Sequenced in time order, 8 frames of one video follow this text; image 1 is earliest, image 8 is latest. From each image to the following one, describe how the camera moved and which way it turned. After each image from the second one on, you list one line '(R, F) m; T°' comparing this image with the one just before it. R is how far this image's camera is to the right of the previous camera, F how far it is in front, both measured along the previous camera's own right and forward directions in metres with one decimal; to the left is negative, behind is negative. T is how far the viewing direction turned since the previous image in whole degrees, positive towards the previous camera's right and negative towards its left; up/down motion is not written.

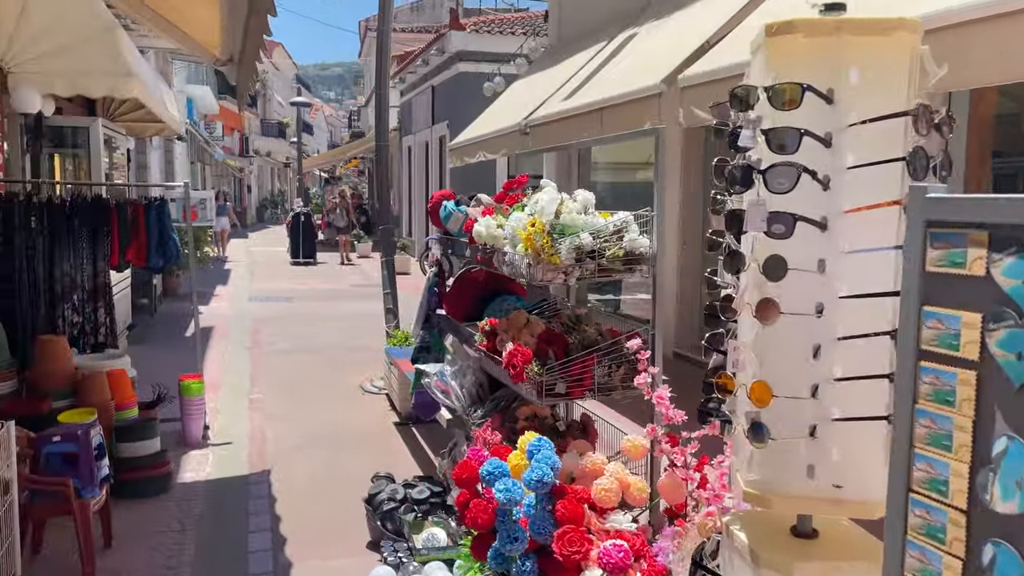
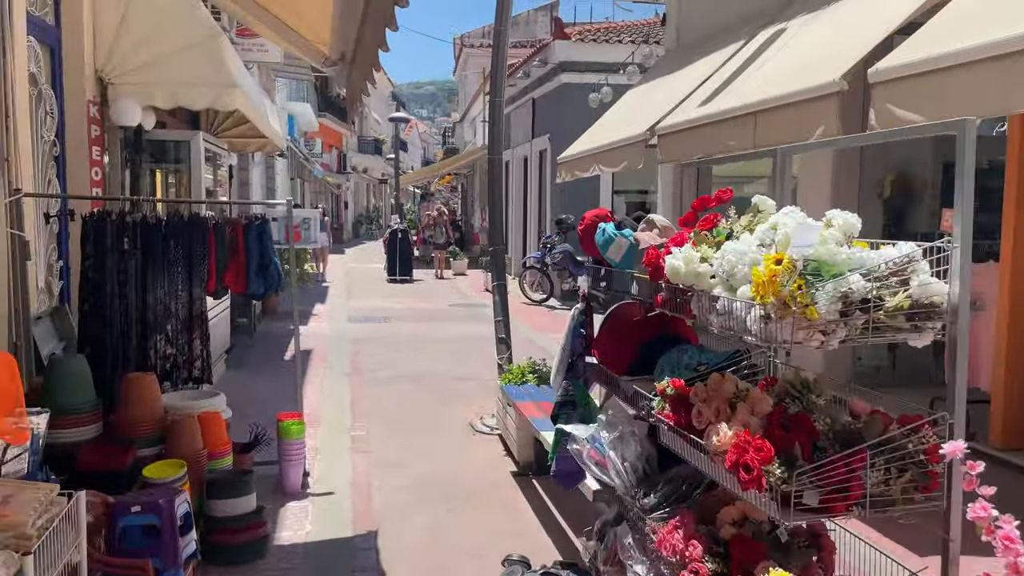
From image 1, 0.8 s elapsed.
(-0.3, +0.7) m; -6°
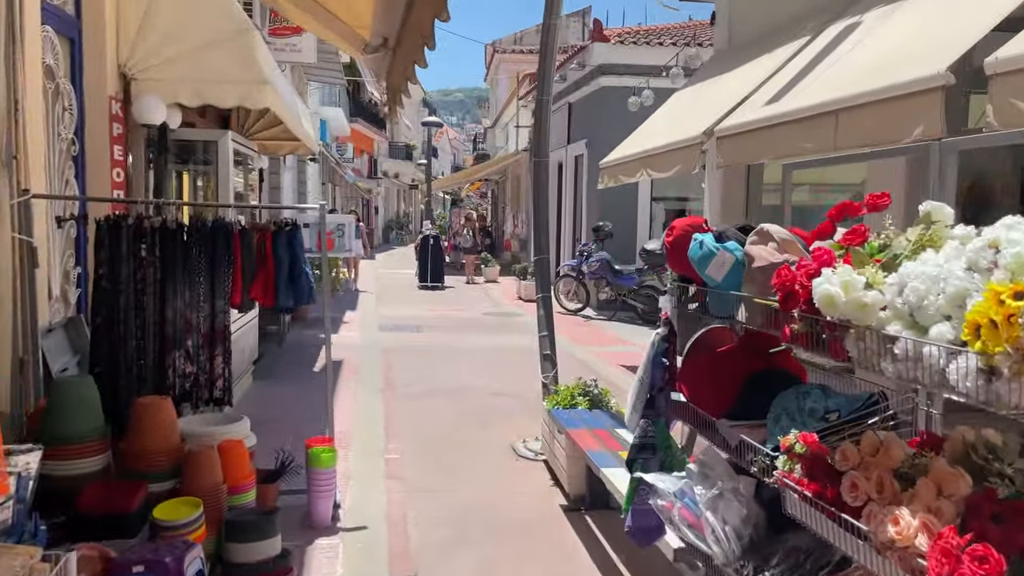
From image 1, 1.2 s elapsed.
(-0.2, +0.5) m; -2°
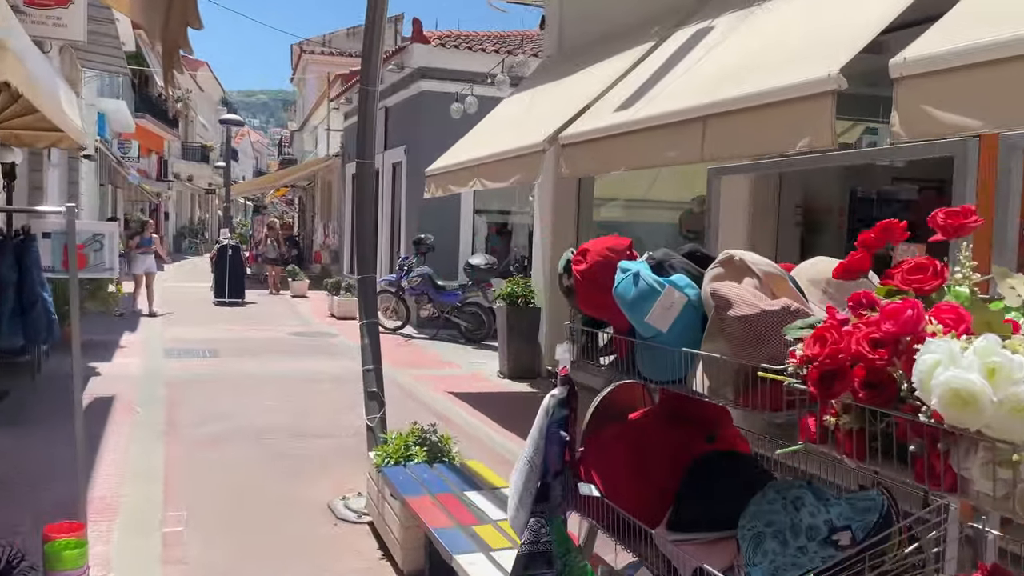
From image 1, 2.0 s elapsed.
(-0.1, +0.9) m; +14°
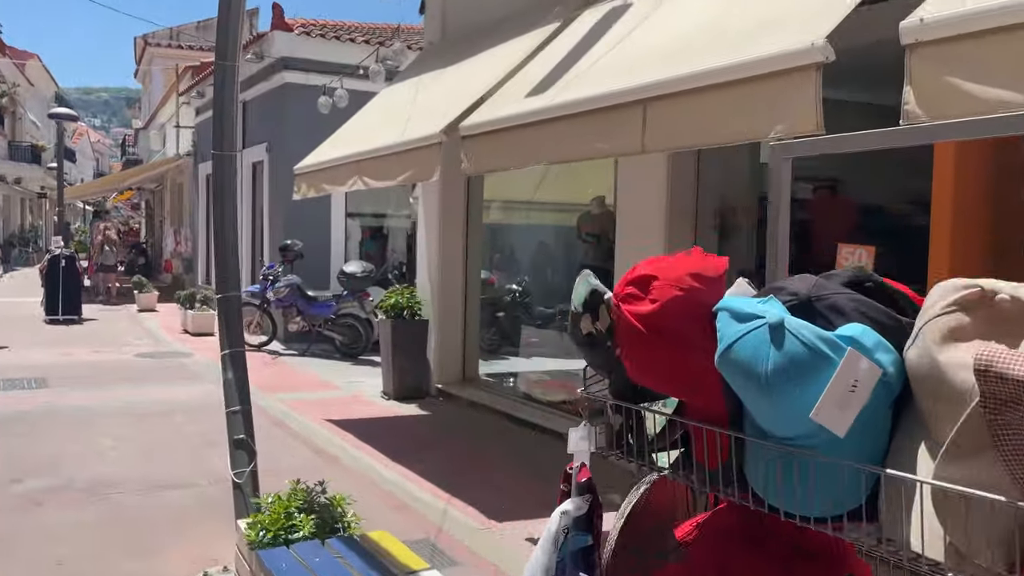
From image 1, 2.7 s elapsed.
(-0.2, +0.8) m; +10°
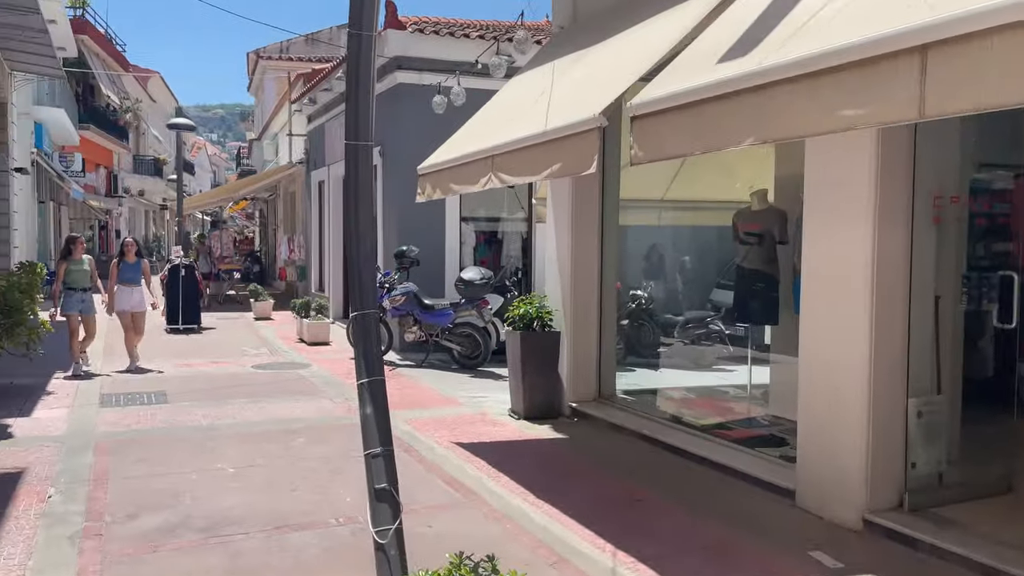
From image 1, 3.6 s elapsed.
(-0.4, +0.8) m; -7°
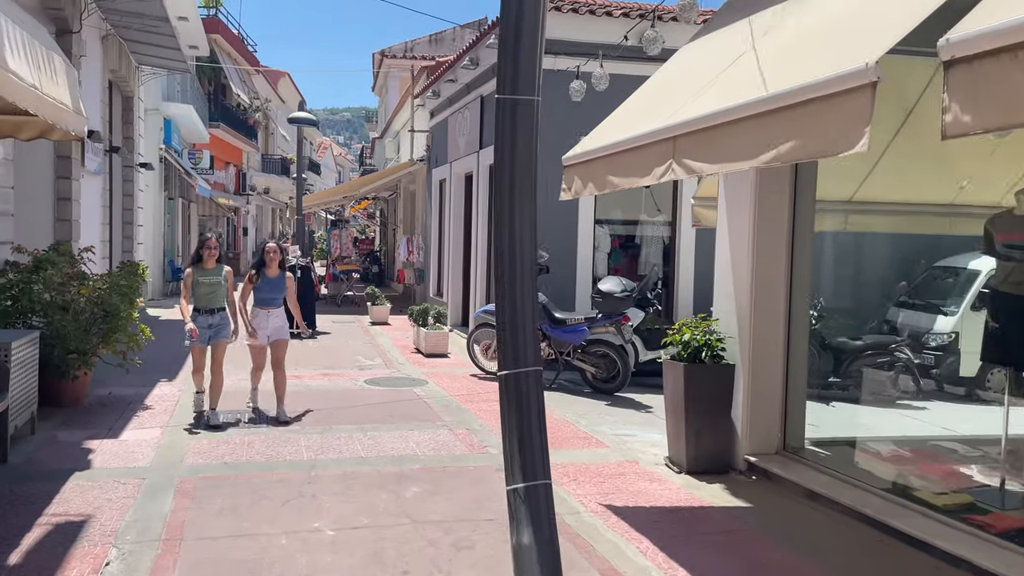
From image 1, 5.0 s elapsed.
(-0.4, +1.4) m; -8°
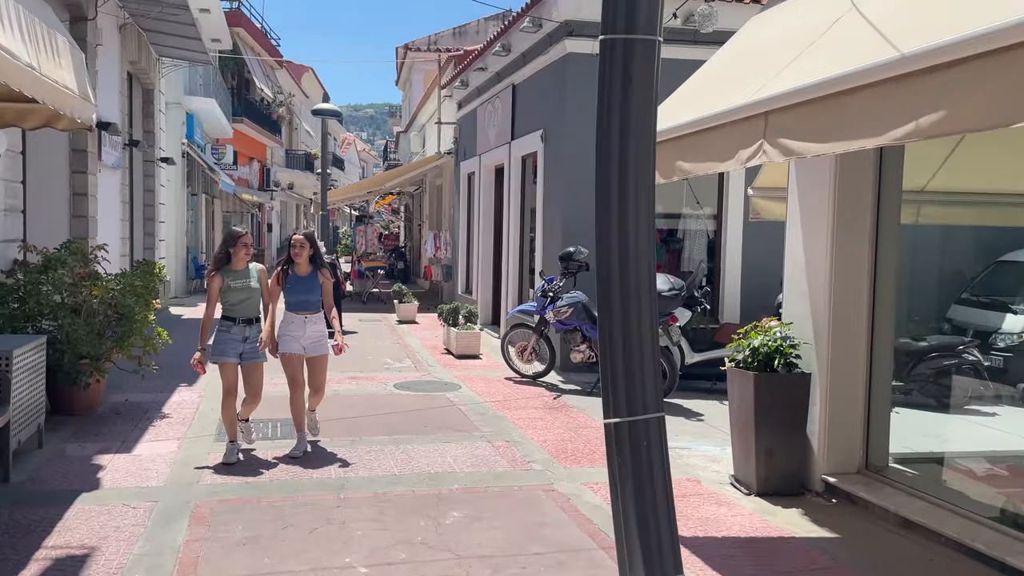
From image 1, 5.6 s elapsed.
(-0.2, +0.6) m; -2°
